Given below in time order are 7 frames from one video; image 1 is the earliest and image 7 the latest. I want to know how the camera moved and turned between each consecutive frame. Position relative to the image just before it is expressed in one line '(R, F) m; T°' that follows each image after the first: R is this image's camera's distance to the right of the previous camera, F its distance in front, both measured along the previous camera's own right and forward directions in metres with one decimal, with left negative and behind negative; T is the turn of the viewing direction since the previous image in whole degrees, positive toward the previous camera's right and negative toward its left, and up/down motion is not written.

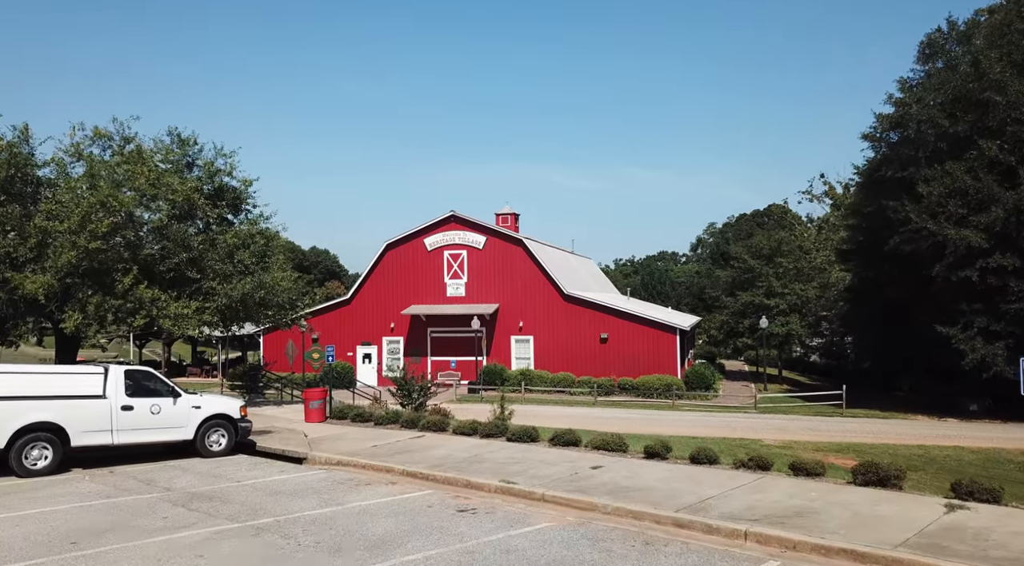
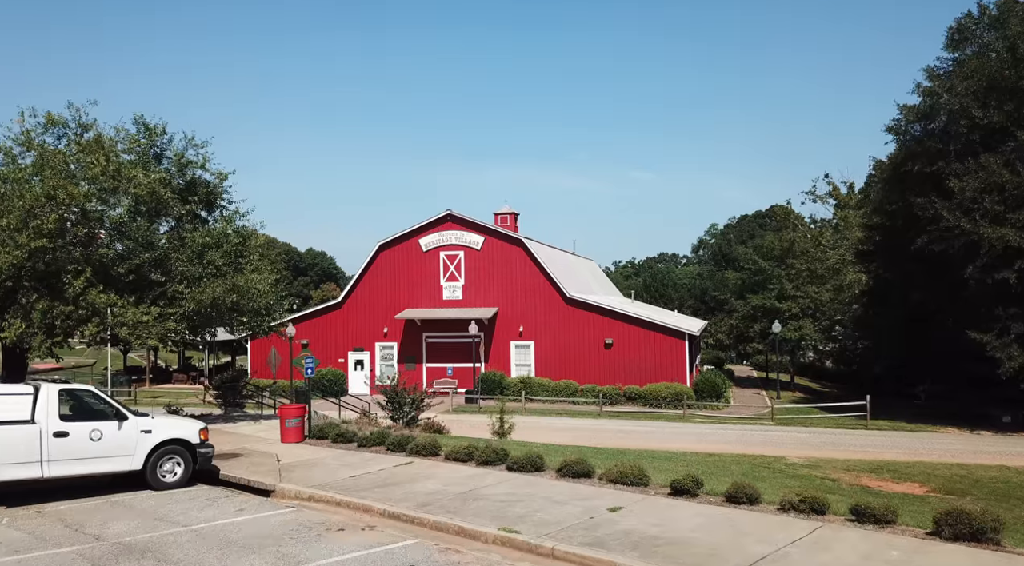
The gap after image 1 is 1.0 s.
(0.0, +1.8) m; 0°
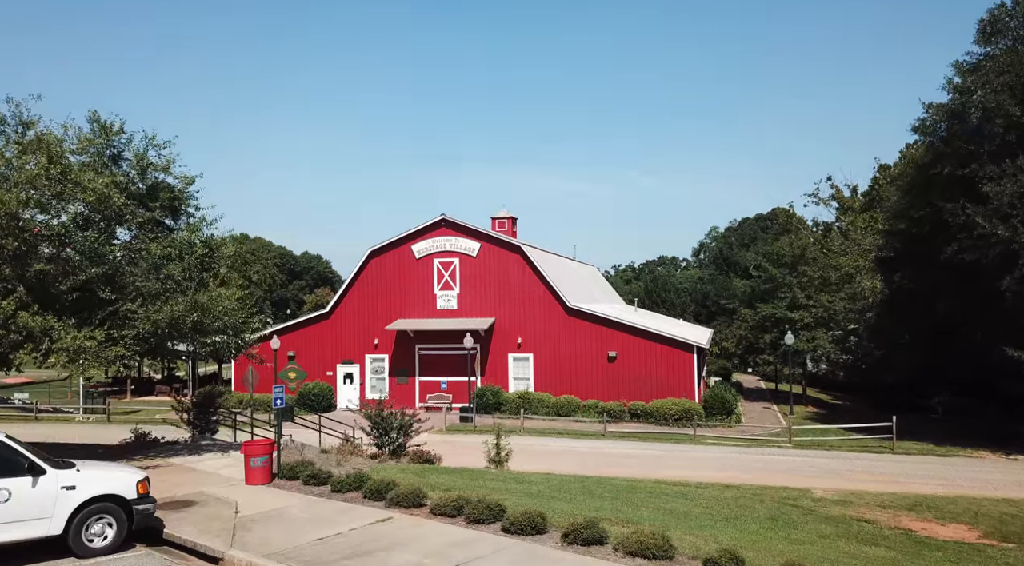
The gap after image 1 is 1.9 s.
(0.0, +1.8) m; 0°
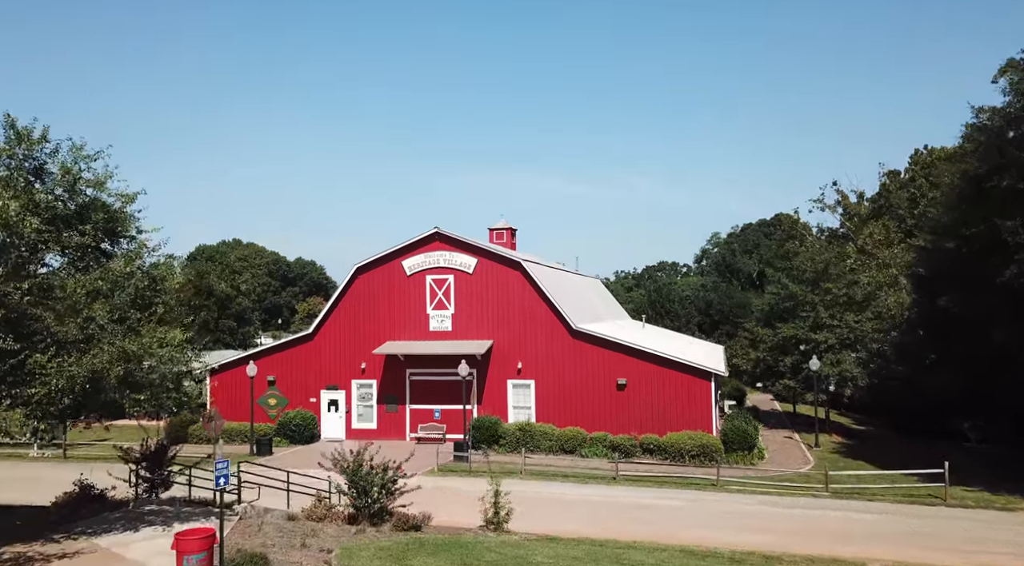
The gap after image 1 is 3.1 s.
(-0.1, +2.7) m; 0°
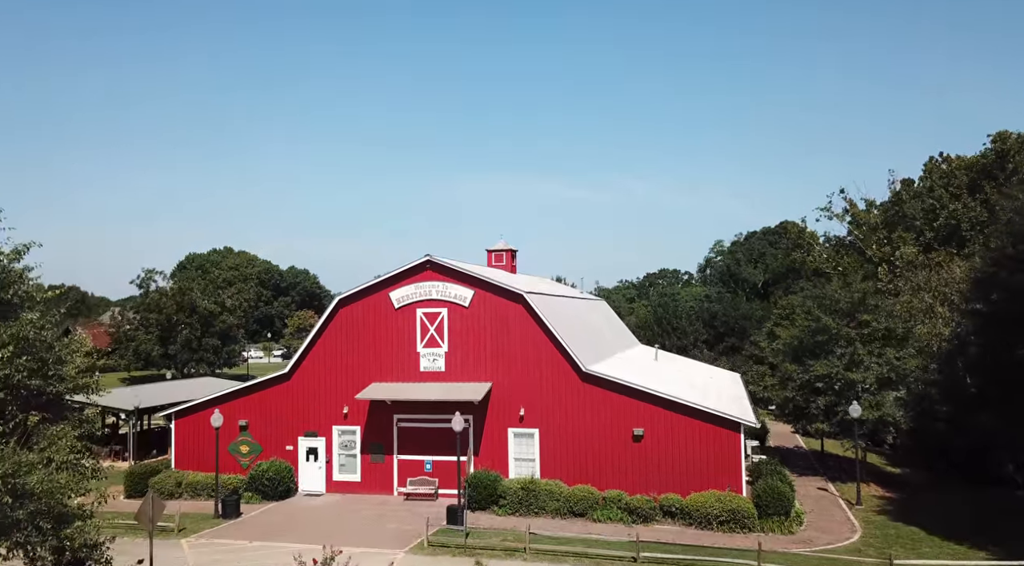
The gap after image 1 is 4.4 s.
(-0.1, +3.4) m; 0°
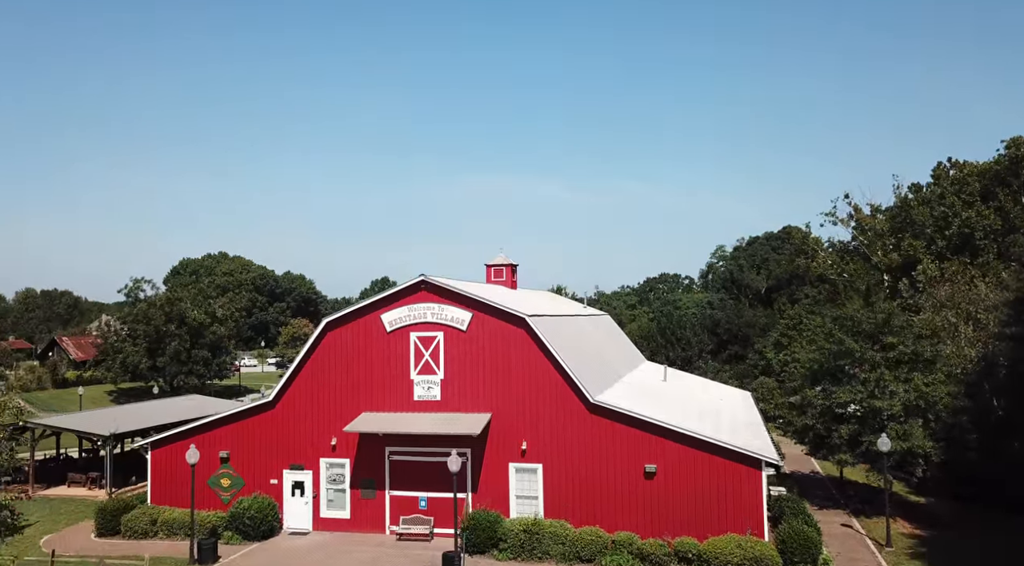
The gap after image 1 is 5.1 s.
(-0.1, +1.9) m; 0°
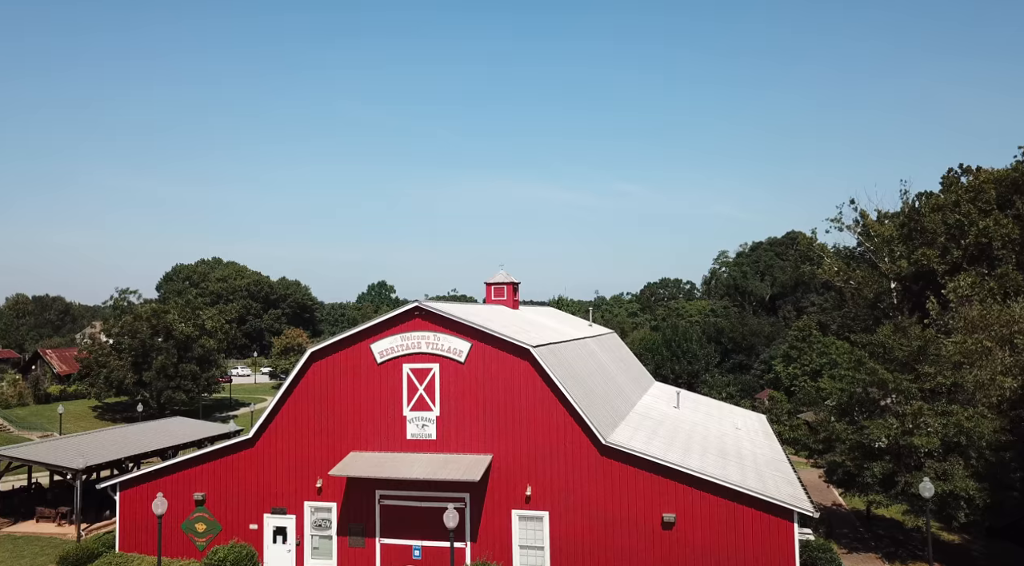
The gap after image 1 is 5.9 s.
(-0.1, +2.3) m; 0°
